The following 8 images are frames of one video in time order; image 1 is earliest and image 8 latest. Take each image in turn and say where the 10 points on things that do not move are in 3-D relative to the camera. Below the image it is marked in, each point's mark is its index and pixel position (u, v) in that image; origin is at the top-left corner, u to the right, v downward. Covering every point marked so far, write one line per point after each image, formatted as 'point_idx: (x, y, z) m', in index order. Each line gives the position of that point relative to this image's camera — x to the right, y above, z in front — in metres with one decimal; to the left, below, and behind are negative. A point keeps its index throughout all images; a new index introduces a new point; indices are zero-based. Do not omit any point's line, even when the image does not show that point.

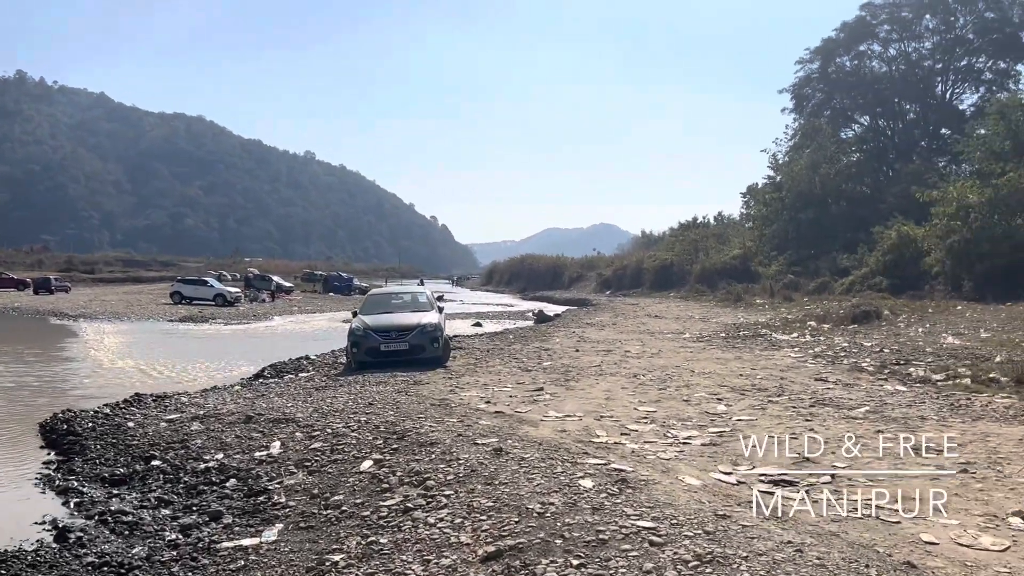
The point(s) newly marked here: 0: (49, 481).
0: (-5.2, -2.3, +9.1) m
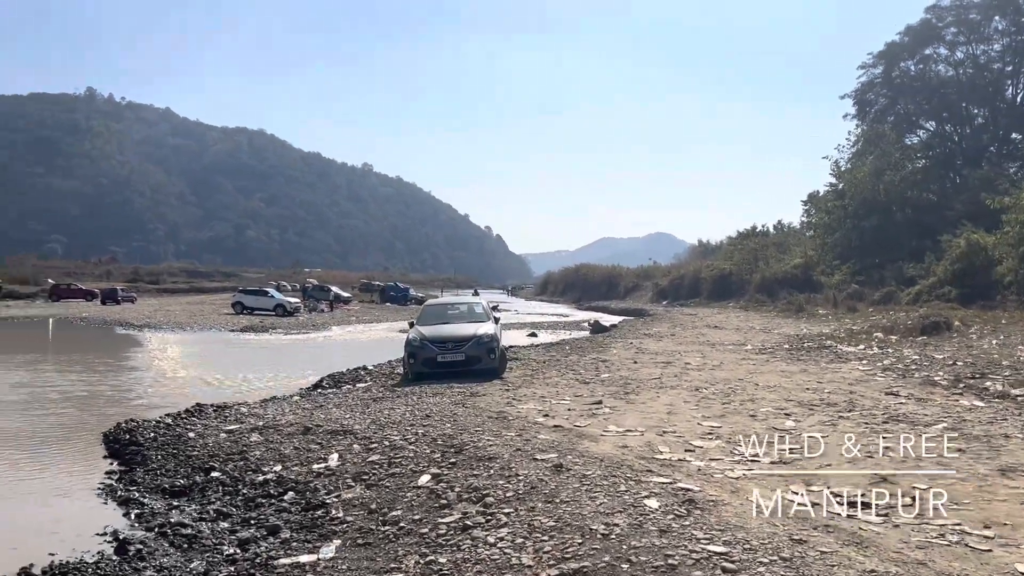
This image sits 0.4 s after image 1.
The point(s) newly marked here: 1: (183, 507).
0: (-4.6, -2.4, +9.2) m
1: (-3.4, -2.3, +8.4) m
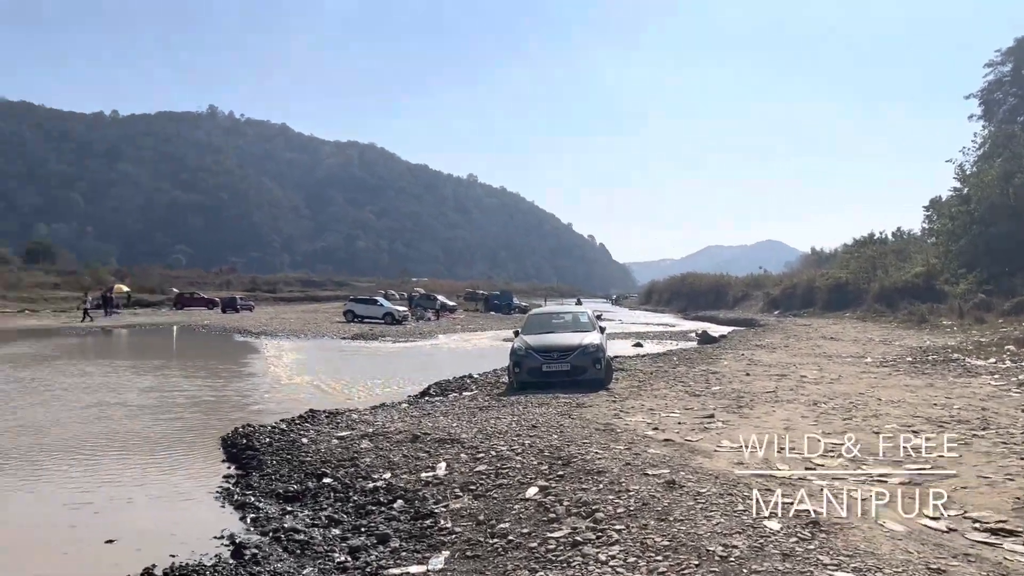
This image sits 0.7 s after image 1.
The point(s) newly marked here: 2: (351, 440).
0: (-3.4, -2.5, +9.6) m
1: (-2.3, -2.4, +8.6) m
2: (-2.3, -2.2, +11.6) m
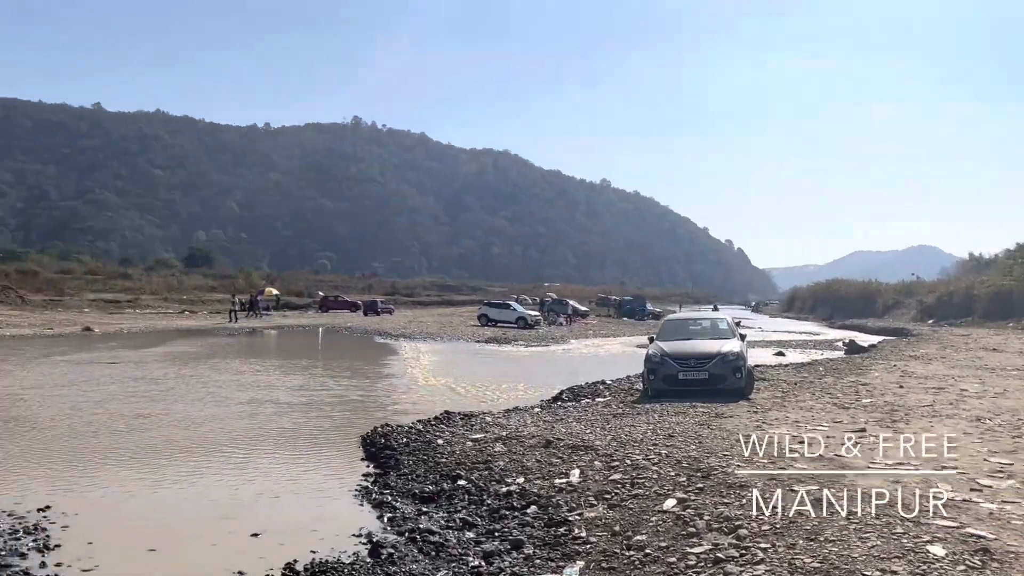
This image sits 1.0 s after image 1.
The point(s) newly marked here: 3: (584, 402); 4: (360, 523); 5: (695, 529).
0: (-1.7, -2.5, +9.9) m
1: (-0.9, -2.5, +8.8) m
2: (-0.4, -2.3, +11.7) m
3: (+1.5, -2.3, +16.2) m
4: (-1.6, -2.6, +8.8) m
5: (+1.6, -2.1, +7.0) m
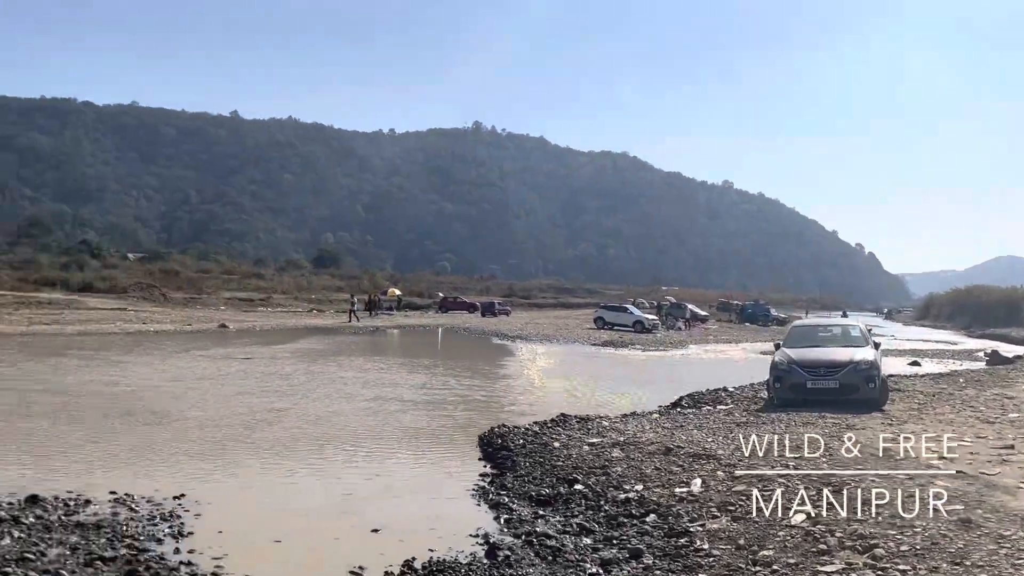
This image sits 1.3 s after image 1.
0: (-0.3, -2.5, +10.0) m
1: (+0.4, -2.5, +8.7) m
2: (+1.3, -2.3, +11.6) m
3: (+3.8, -2.4, +15.7) m
4: (-0.4, -2.6, +8.8) m
5: (+2.6, -2.1, +6.6) m
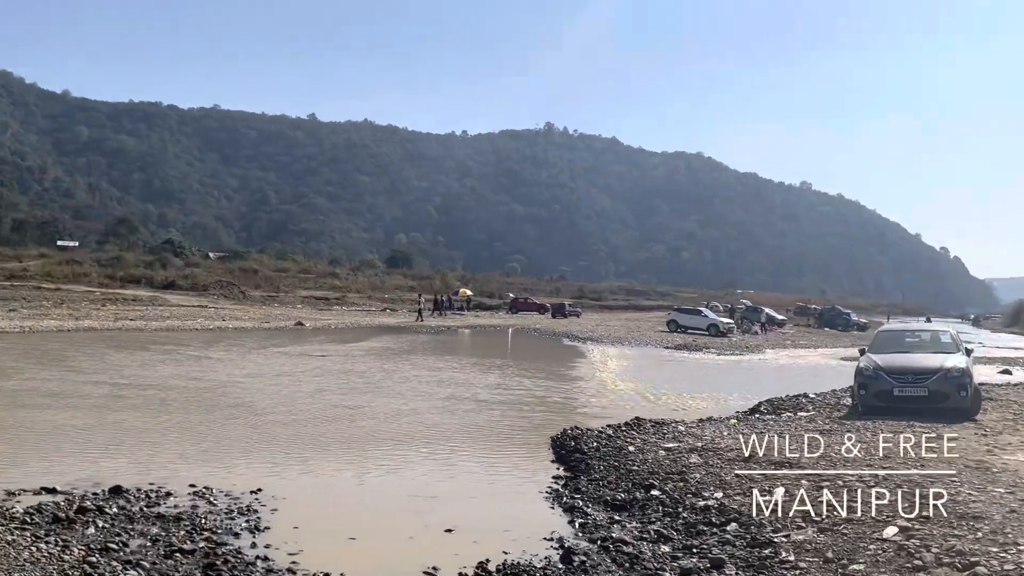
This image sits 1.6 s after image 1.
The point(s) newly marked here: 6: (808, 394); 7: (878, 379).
0: (+0.6, -2.5, +9.9) m
1: (+1.2, -2.5, +8.6) m
2: (+2.3, -2.3, +11.3) m
3: (+5.1, -2.4, +15.3) m
4: (+0.4, -2.6, +8.7) m
5: (+3.1, -2.2, +6.3) m
6: (+7.2, -2.6, +19.8) m
7: (+6.7, -1.7, +14.9) m
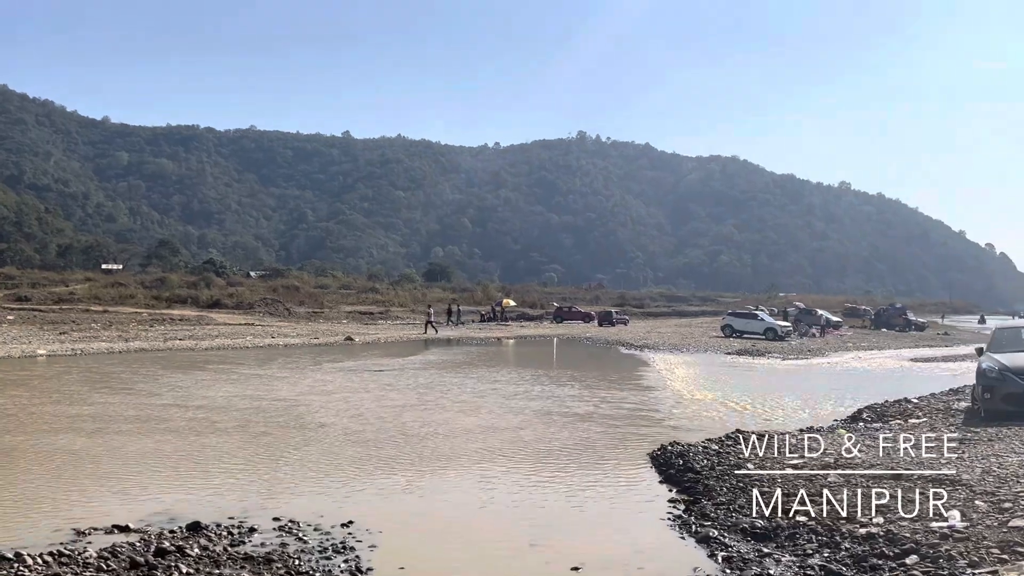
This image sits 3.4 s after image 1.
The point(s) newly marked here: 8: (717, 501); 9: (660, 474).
0: (+1.5, -2.6, +9.2) m
1: (+2.0, -2.5, +7.9) m
2: (+3.3, -2.3, +10.6) m
3: (+6.3, -2.4, +14.4) m
4: (+1.3, -2.6, +8.1) m
5: (+3.9, -2.1, +5.5) m
6: (+8.6, -2.6, +18.8) m
7: (+7.8, -1.6, +14.0) m
8: (+2.0, -2.5, +9.9) m
9: (+1.7, -2.6, +11.6) m
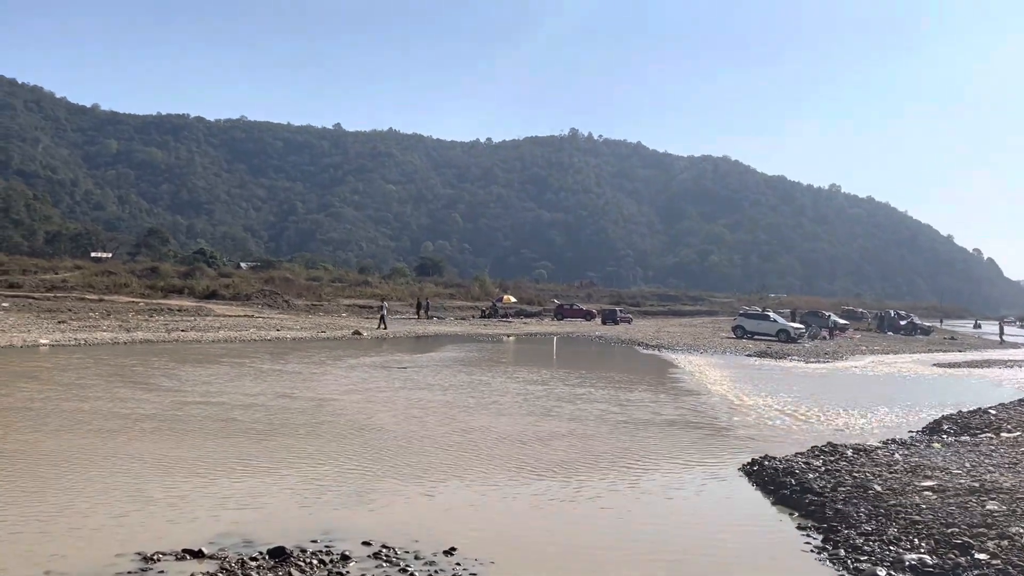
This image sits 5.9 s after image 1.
0: (+2.1, -2.6, +8.7) m
1: (+2.6, -2.5, +7.3) m
2: (+3.9, -2.4, +10.1) m
3: (+6.8, -2.4, +13.9) m
4: (+1.9, -2.6, +7.5) m
5: (+4.5, -2.1, +5.0) m
6: (+9.1, -2.7, +18.4) m
7: (+8.4, -1.7, +13.5) m
8: (+2.6, -2.5, +9.4) m
9: (+2.2, -2.6, +11.0) m
